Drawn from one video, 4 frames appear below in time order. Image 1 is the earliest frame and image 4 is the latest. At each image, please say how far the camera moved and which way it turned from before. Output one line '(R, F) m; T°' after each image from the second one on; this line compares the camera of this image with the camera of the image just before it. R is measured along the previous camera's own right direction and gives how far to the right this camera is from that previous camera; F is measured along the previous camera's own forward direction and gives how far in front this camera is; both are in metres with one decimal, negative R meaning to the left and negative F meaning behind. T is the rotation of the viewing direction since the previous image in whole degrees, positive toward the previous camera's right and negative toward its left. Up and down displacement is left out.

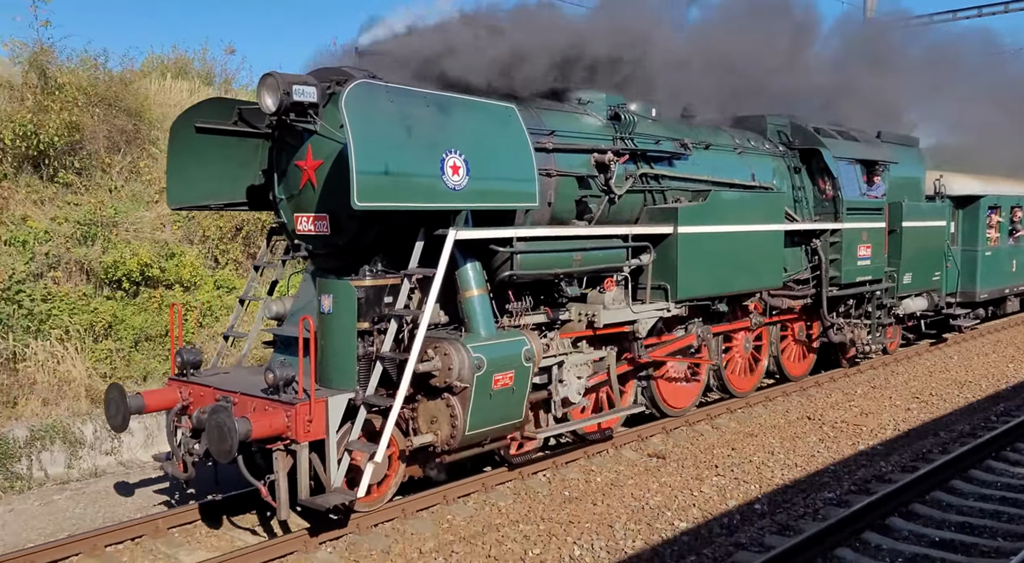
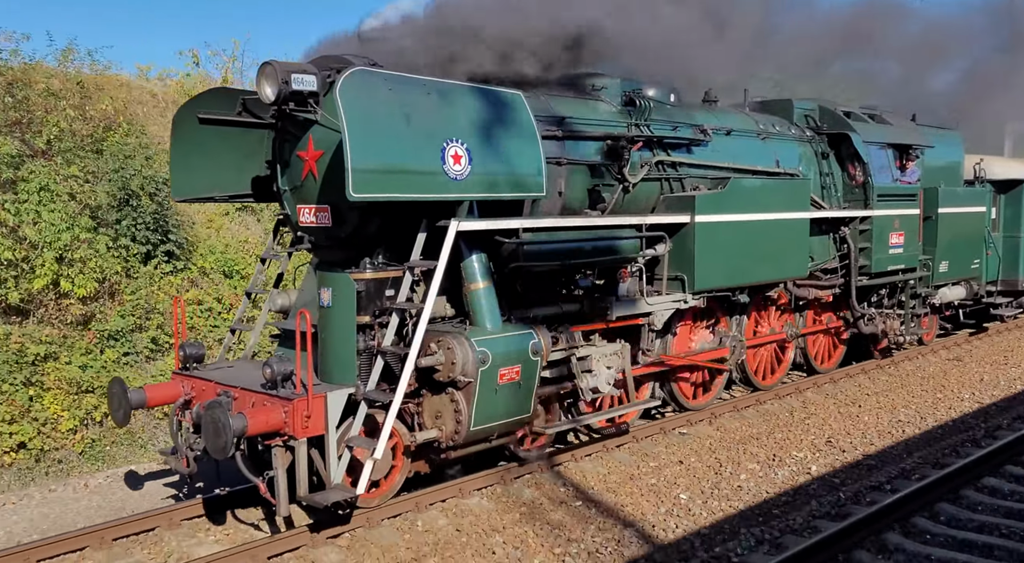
(+0.2, +0.2) m; -2°
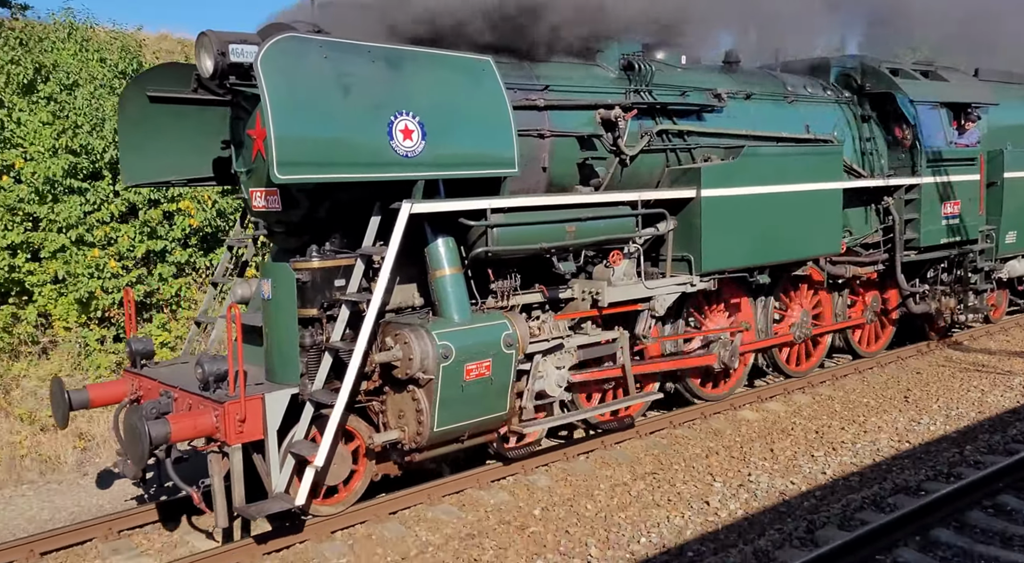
(+0.7, +0.7) m; -5°
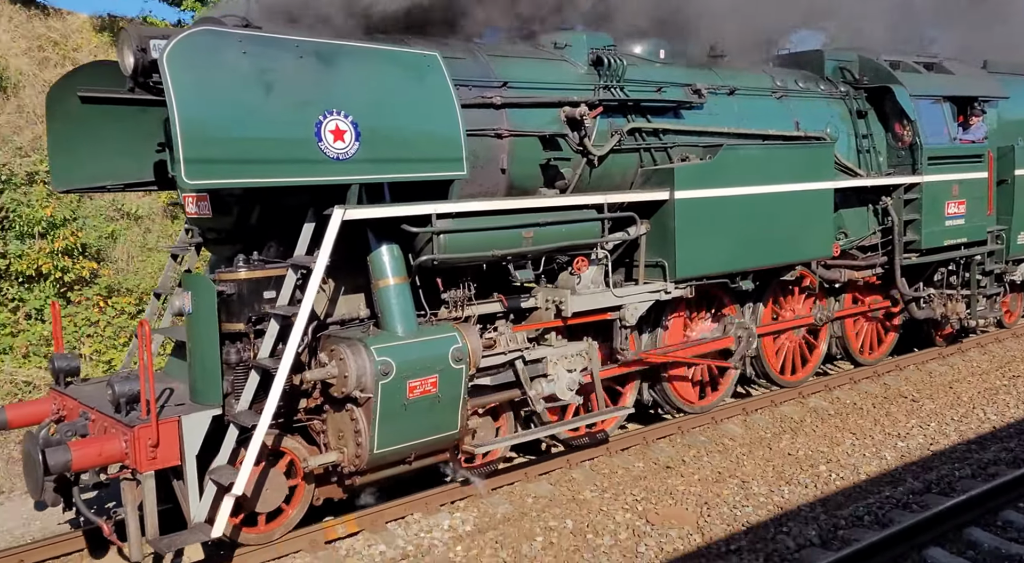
(+0.5, +0.4) m; -2°
